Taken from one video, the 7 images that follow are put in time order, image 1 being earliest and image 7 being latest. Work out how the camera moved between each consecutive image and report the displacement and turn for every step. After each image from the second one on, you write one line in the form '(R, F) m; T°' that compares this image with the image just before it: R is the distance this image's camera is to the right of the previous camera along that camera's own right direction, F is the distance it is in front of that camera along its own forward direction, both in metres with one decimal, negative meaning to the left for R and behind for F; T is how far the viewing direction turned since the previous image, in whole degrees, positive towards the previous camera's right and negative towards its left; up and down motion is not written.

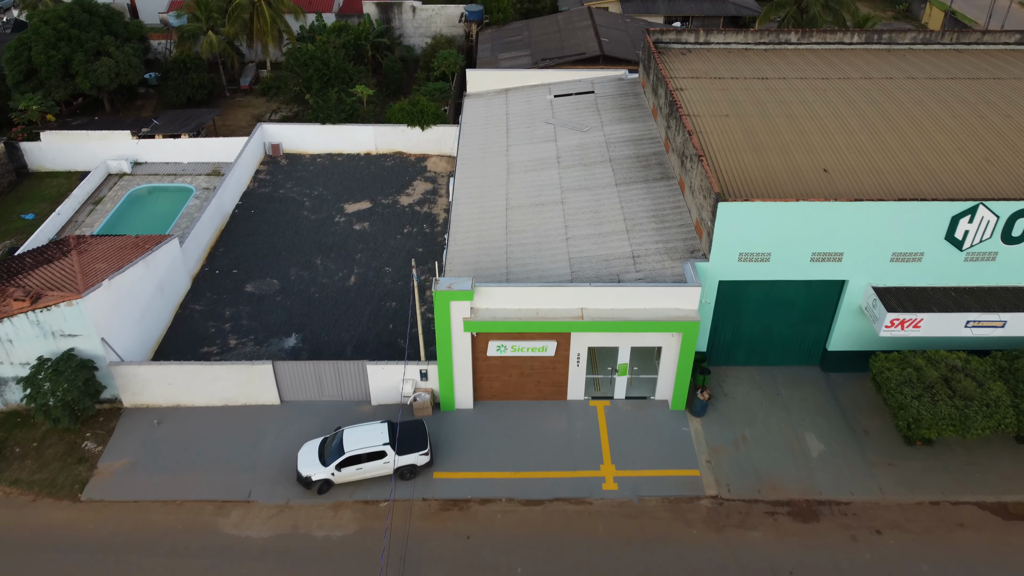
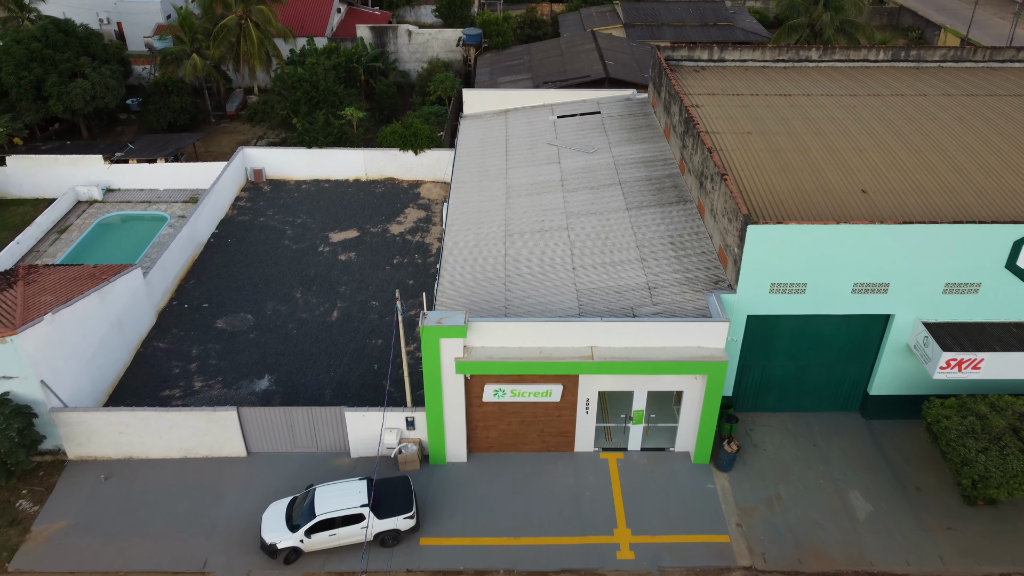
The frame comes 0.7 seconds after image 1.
(0.0, +2.6) m; 0°
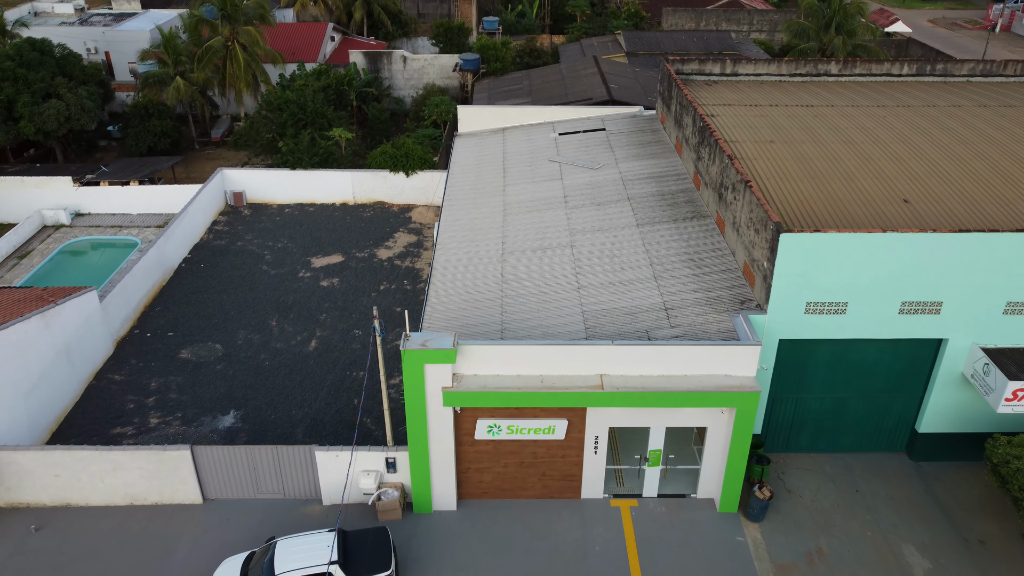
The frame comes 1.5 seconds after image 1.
(+0.1, +2.3) m; 0°
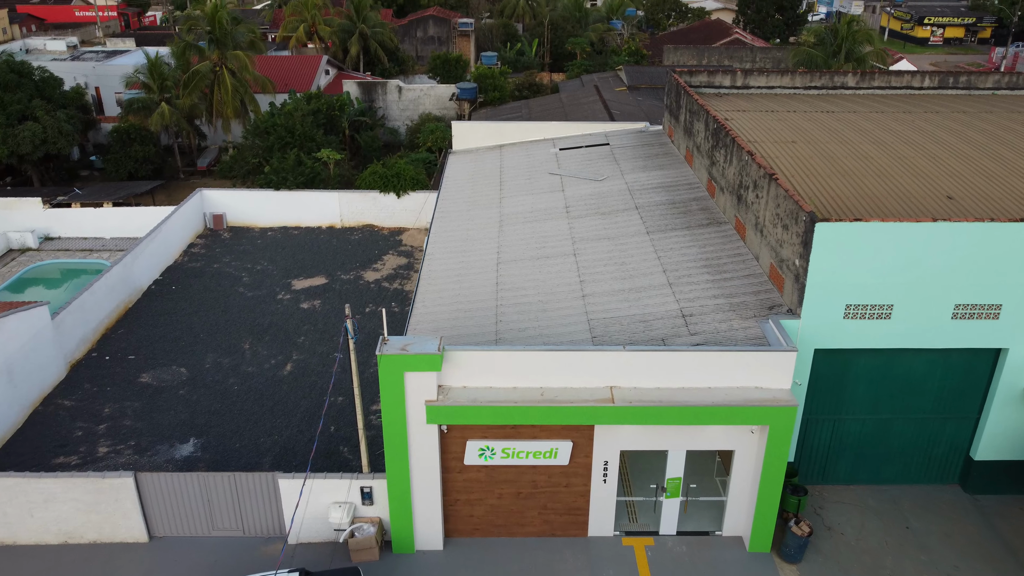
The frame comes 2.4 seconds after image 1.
(+0.1, +2.0) m; 0°
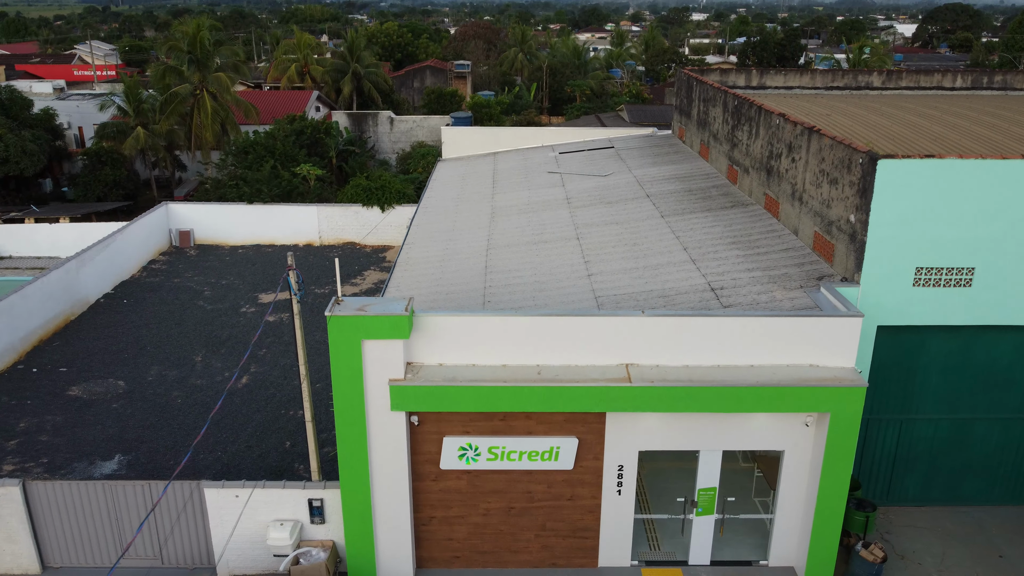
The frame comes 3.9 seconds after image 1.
(+0.1, +2.7) m; 0°
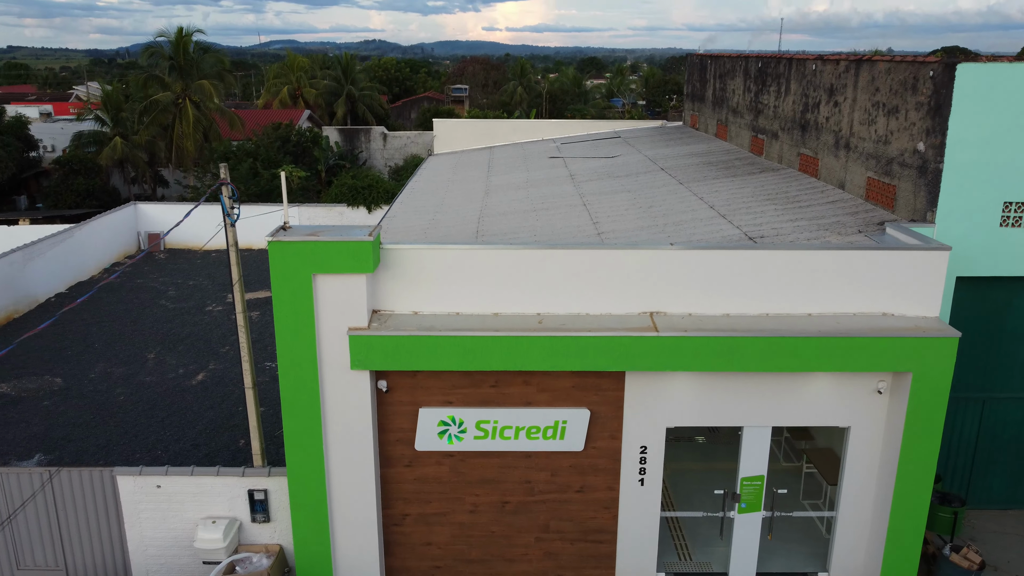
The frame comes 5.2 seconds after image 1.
(+0.1, +2.1) m; 0°
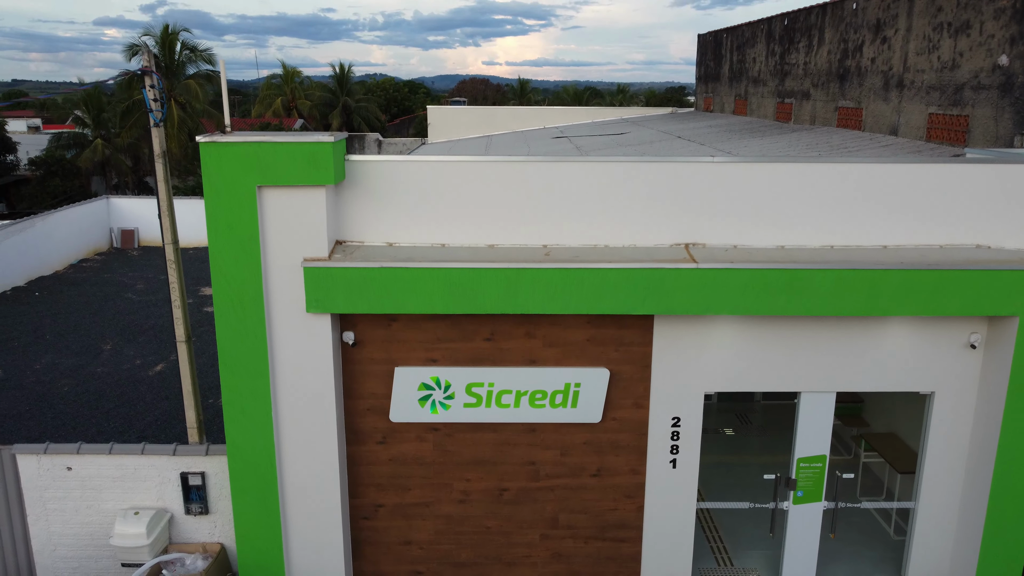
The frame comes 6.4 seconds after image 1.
(0.0, +1.7) m; 0°
